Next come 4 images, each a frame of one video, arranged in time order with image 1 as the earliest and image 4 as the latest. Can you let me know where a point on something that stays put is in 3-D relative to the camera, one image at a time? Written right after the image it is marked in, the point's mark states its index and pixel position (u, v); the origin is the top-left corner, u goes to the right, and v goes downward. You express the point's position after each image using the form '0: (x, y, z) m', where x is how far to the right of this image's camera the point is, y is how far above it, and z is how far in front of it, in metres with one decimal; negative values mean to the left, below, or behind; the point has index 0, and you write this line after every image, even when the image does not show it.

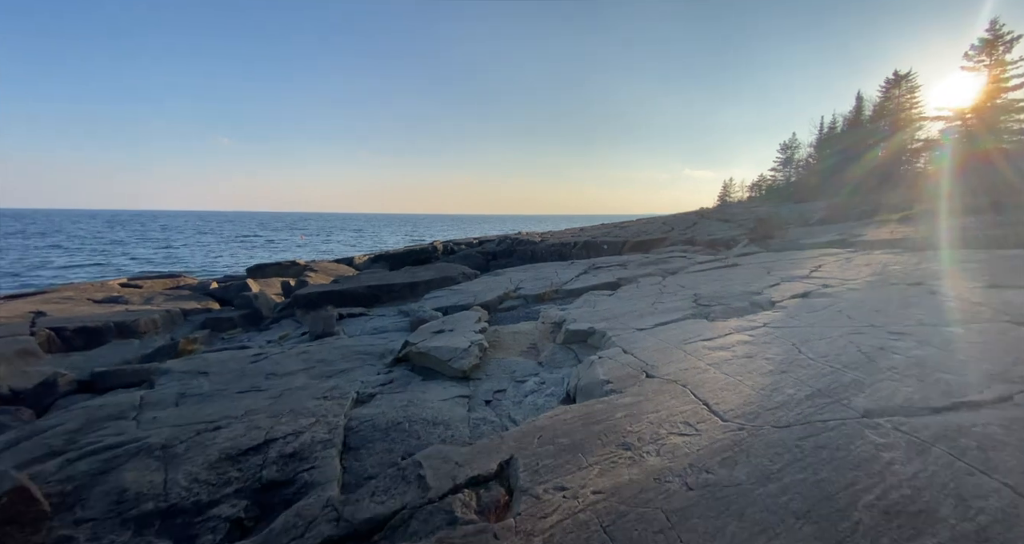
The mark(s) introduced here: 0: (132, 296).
0: (-11.2, -0.7, +13.9) m
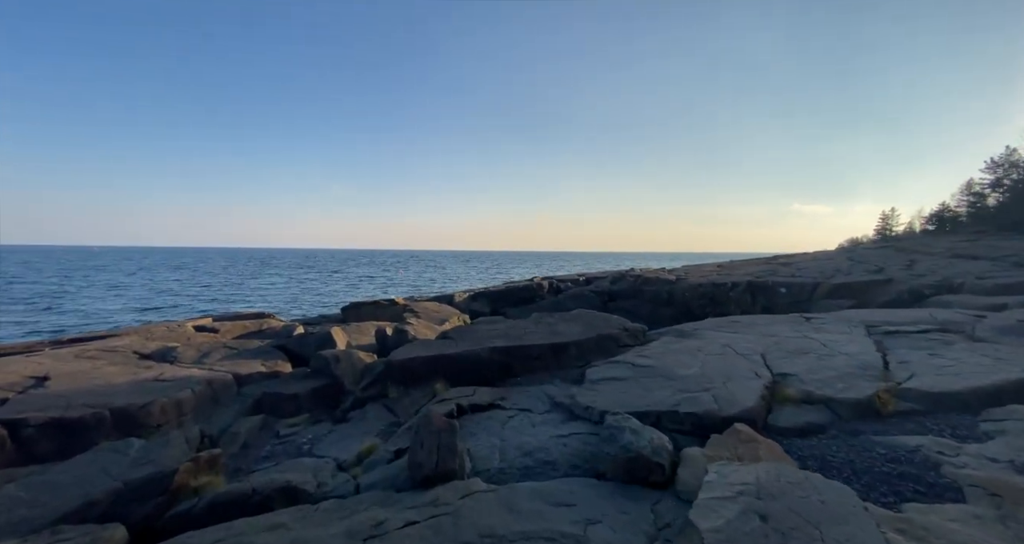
0: (-7.2, -1.7, +10.5) m
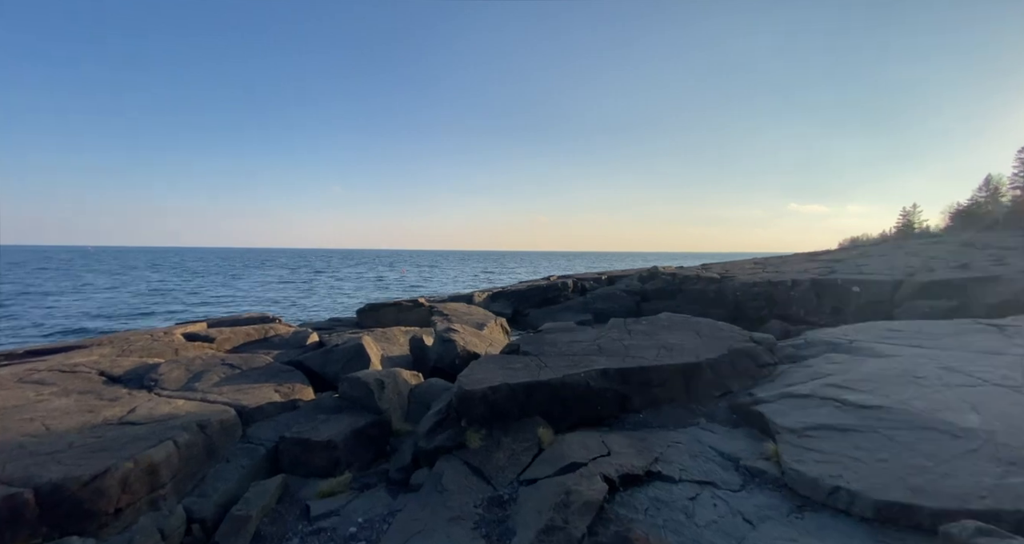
0: (-5.6, -1.6, +7.9) m
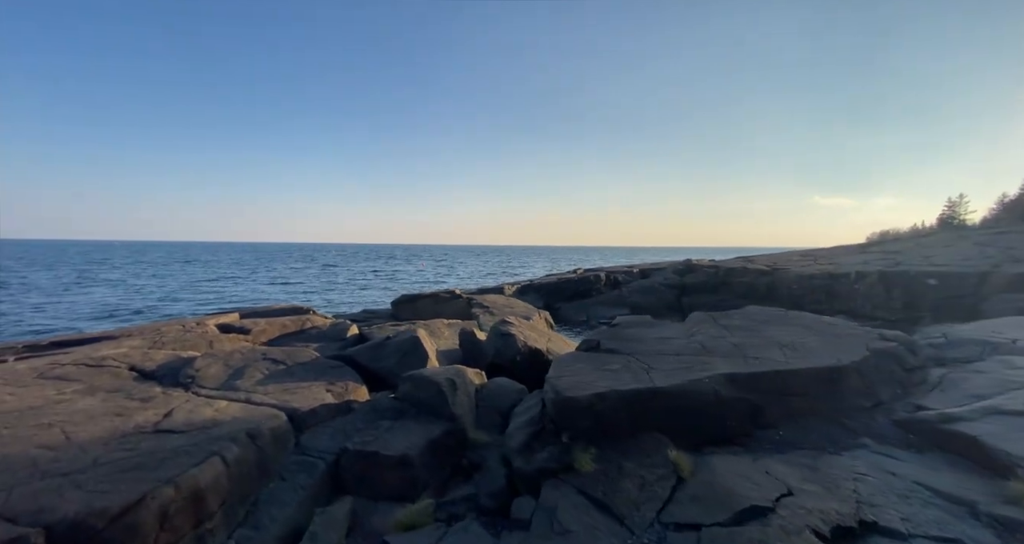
0: (-4.4, -1.4, +7.0) m
